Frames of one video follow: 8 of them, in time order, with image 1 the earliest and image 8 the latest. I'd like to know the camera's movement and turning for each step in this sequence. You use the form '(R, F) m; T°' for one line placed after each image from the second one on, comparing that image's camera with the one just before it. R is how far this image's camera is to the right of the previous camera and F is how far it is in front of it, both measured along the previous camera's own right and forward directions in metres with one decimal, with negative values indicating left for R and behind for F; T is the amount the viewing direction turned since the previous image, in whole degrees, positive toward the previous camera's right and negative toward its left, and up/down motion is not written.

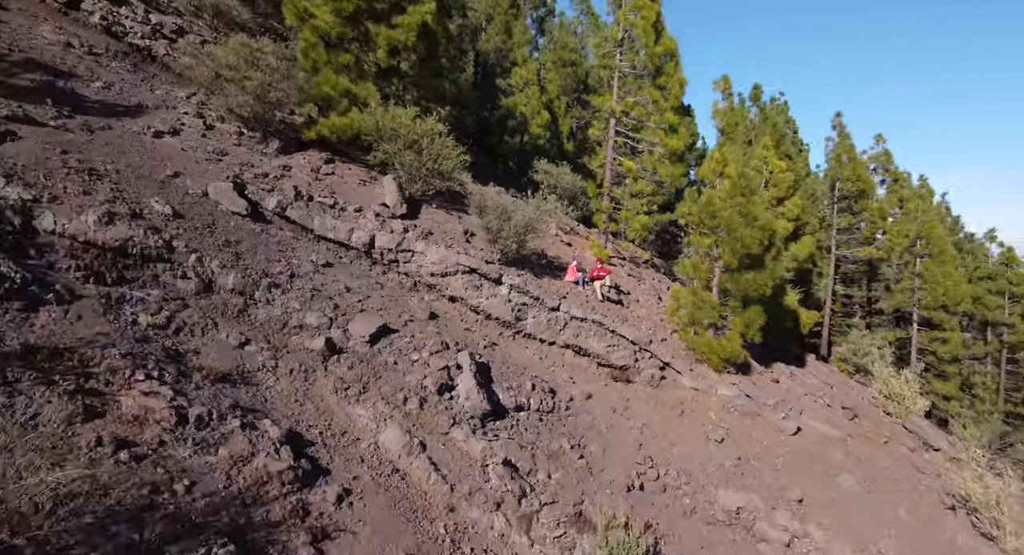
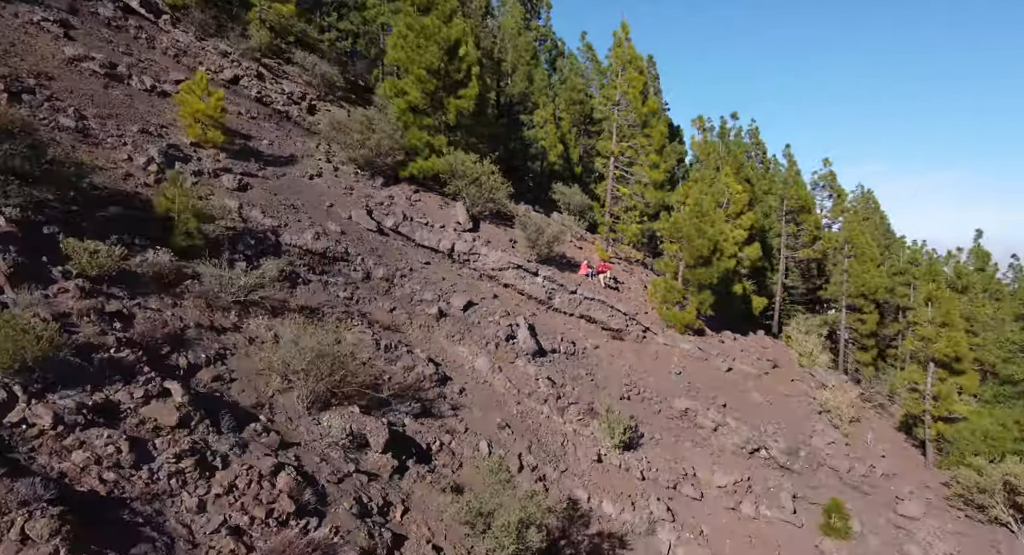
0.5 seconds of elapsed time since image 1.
(-1.0, -6.9) m; 0°
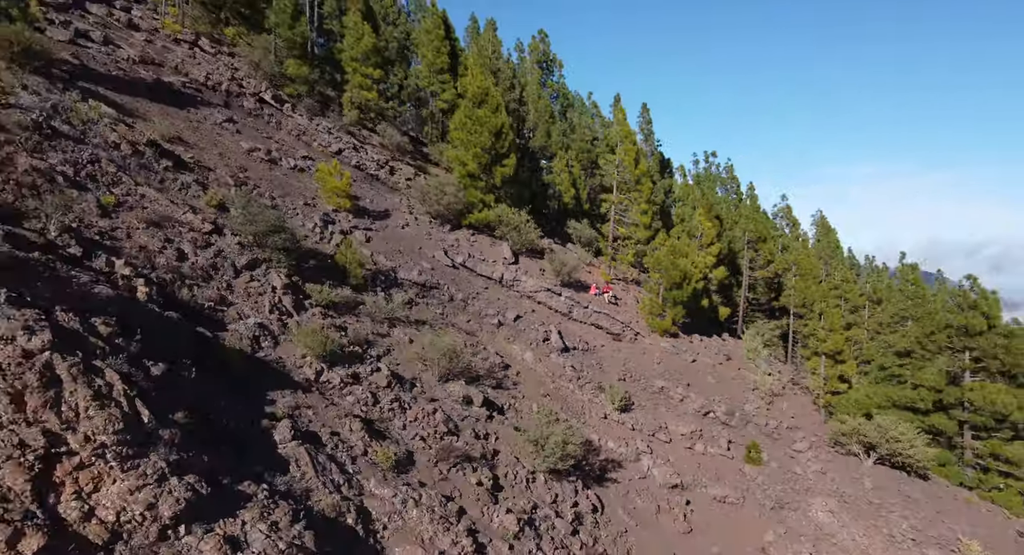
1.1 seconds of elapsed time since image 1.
(-1.4, -8.7) m; 0°
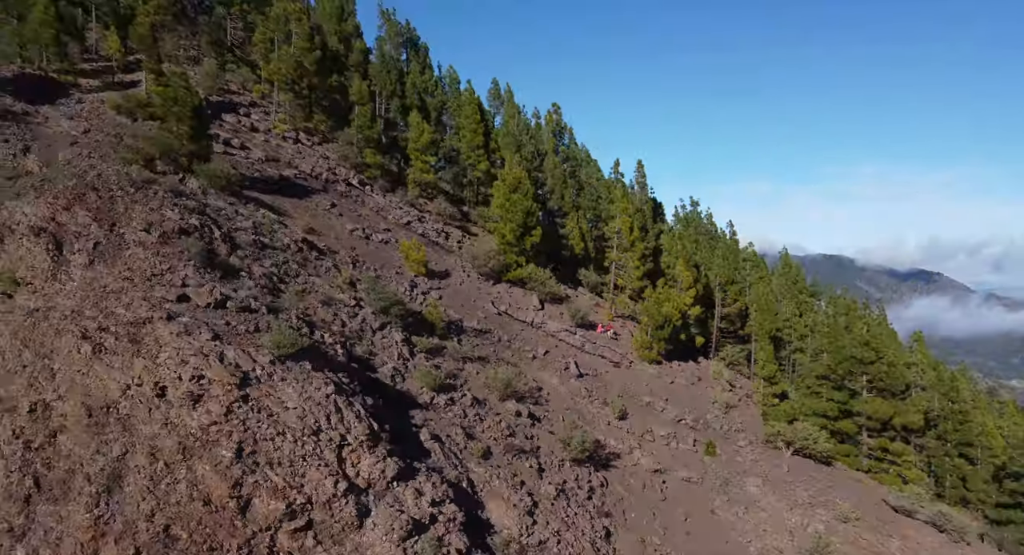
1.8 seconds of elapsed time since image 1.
(-1.7, -10.4) m; 0°
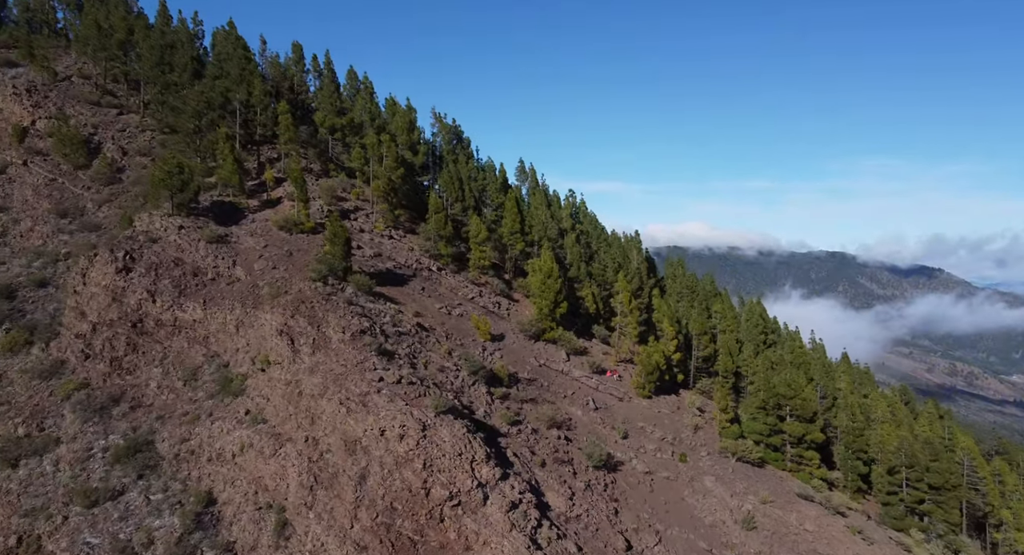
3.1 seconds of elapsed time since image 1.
(-3.2, -16.8) m; 0°
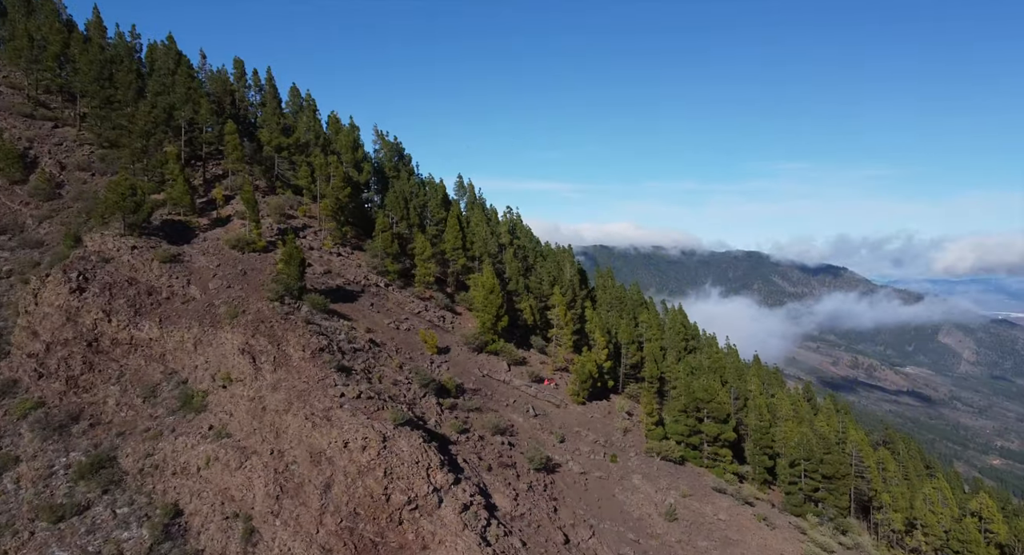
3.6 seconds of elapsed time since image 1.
(-1.5, -4.0) m; +6°
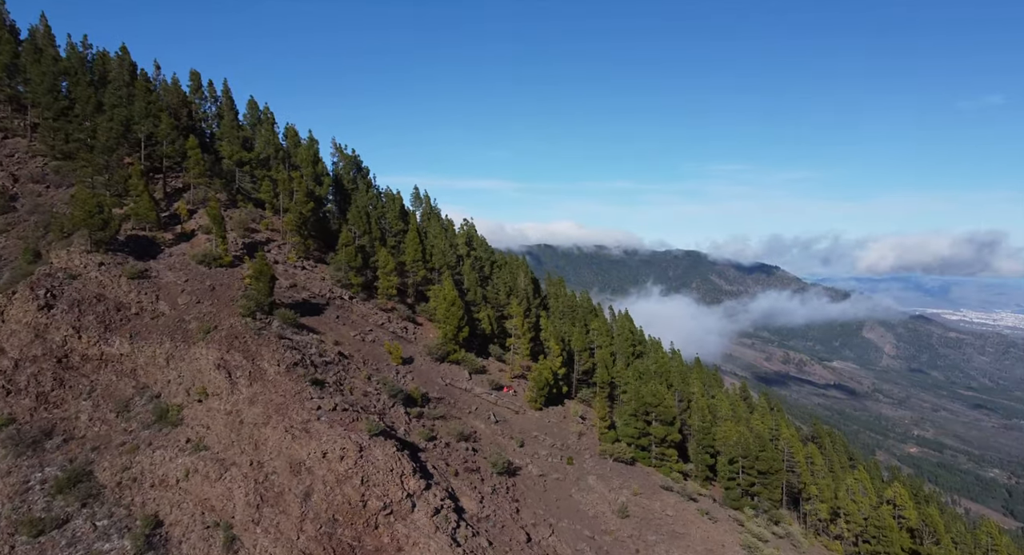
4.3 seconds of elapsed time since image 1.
(-1.6, -3.1) m; +5°
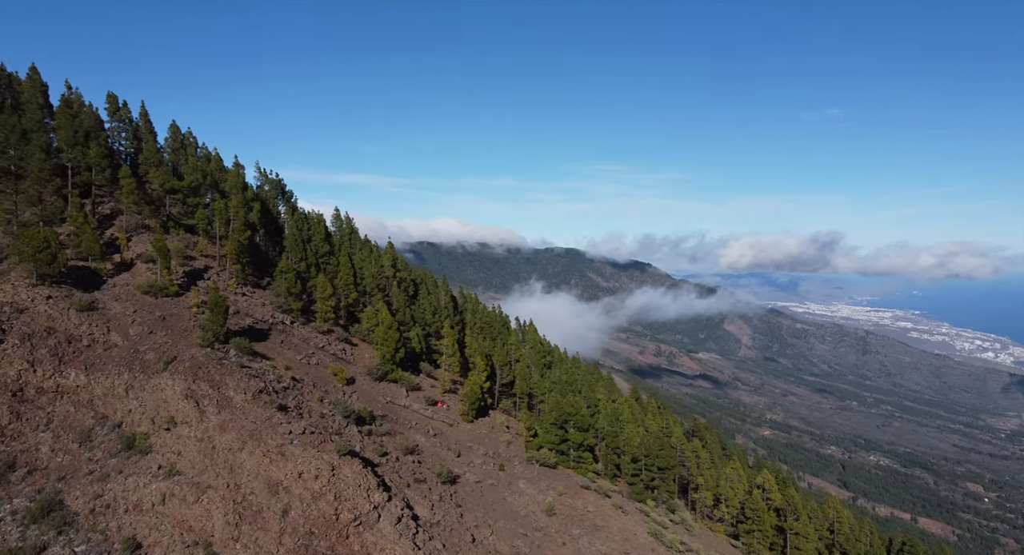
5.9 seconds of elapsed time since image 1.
(-5.3, -6.1) m; +10°
